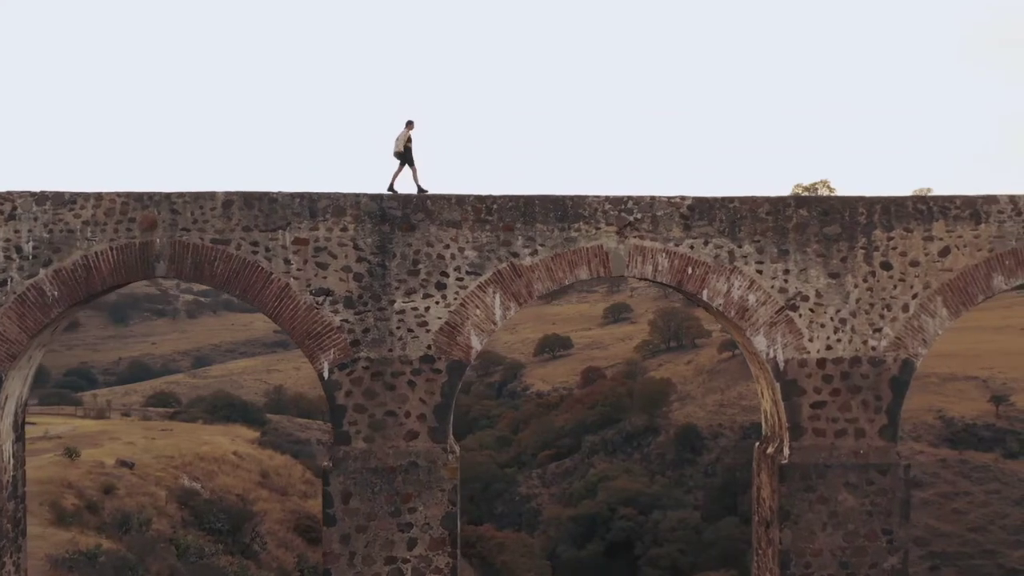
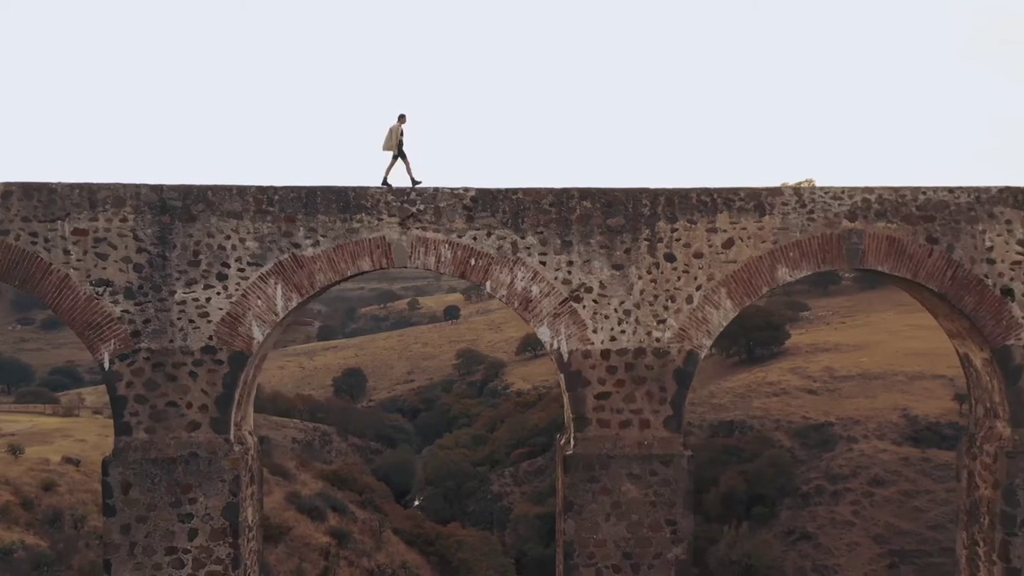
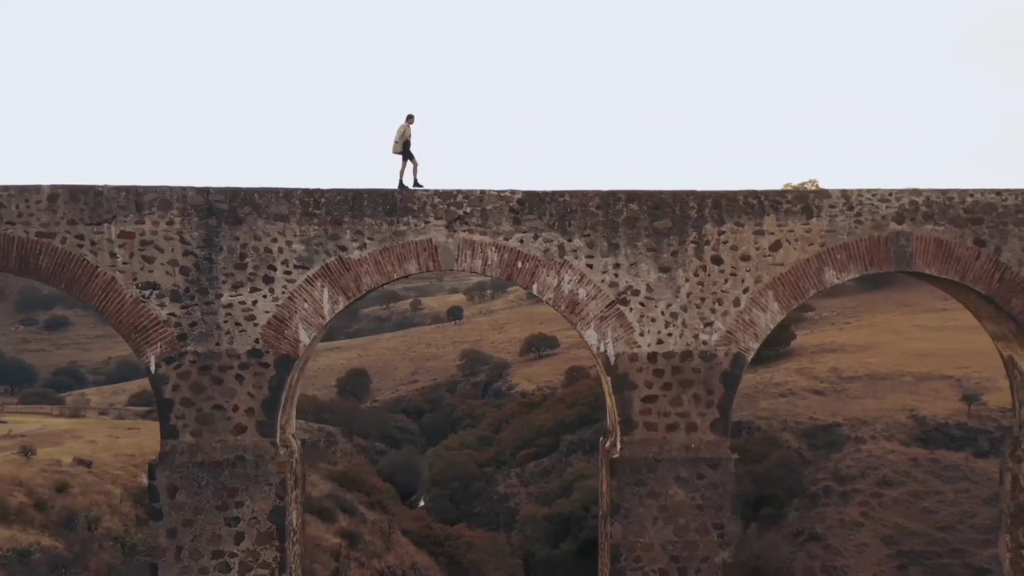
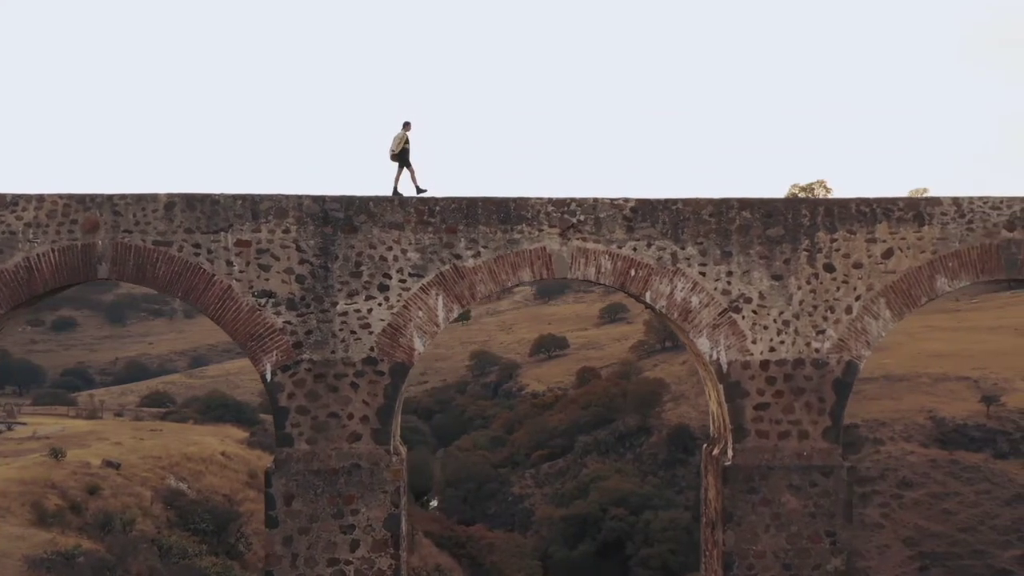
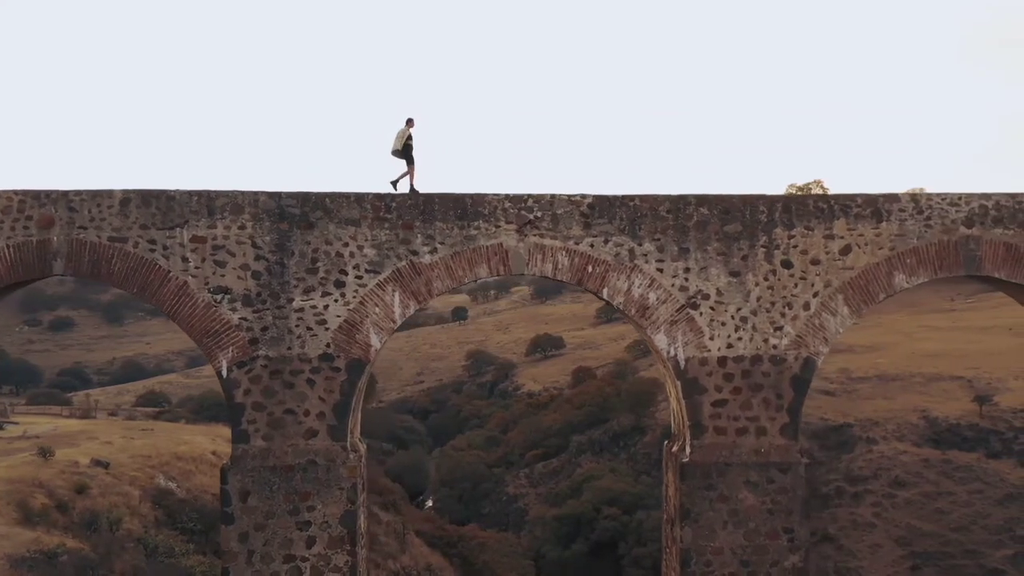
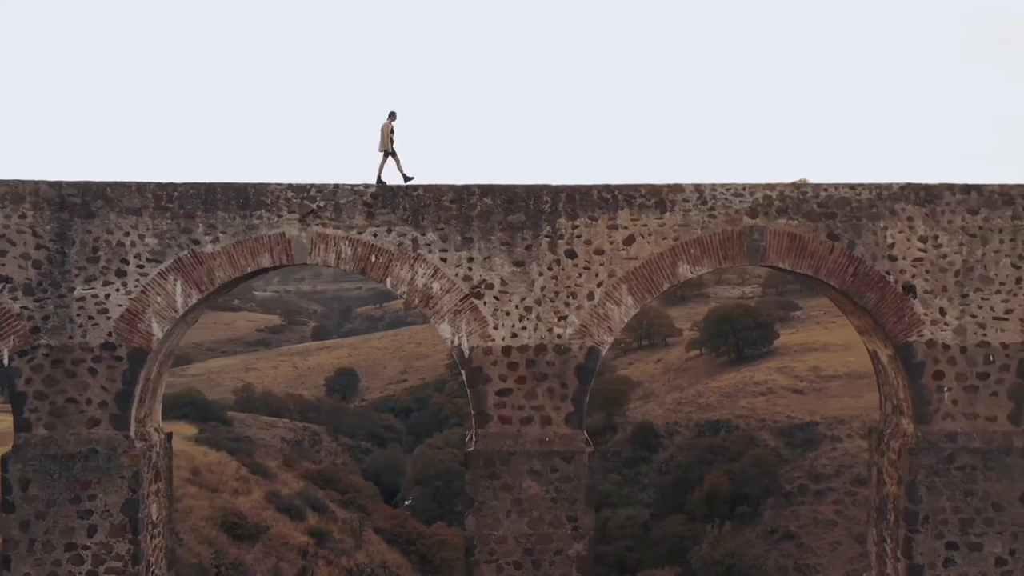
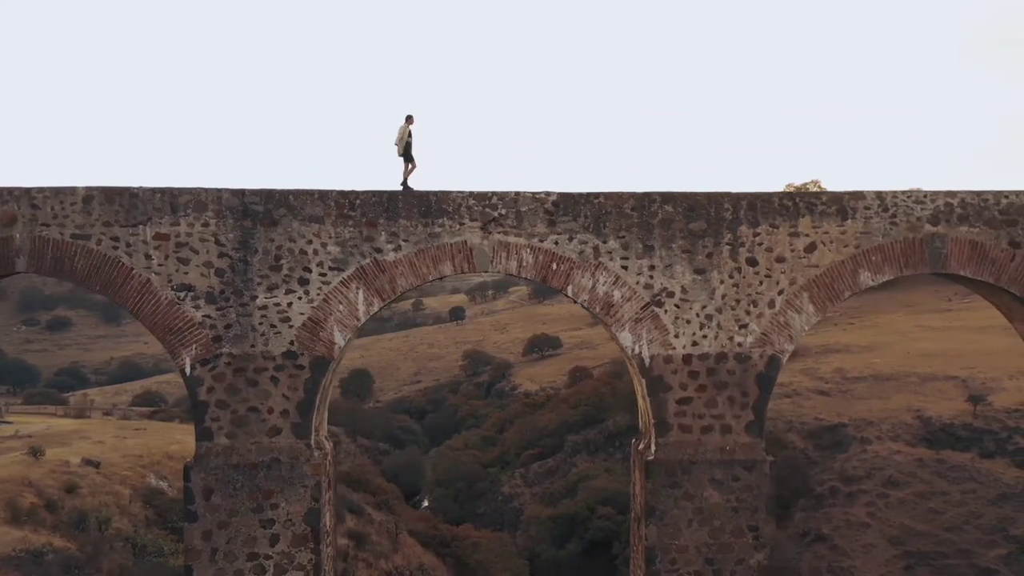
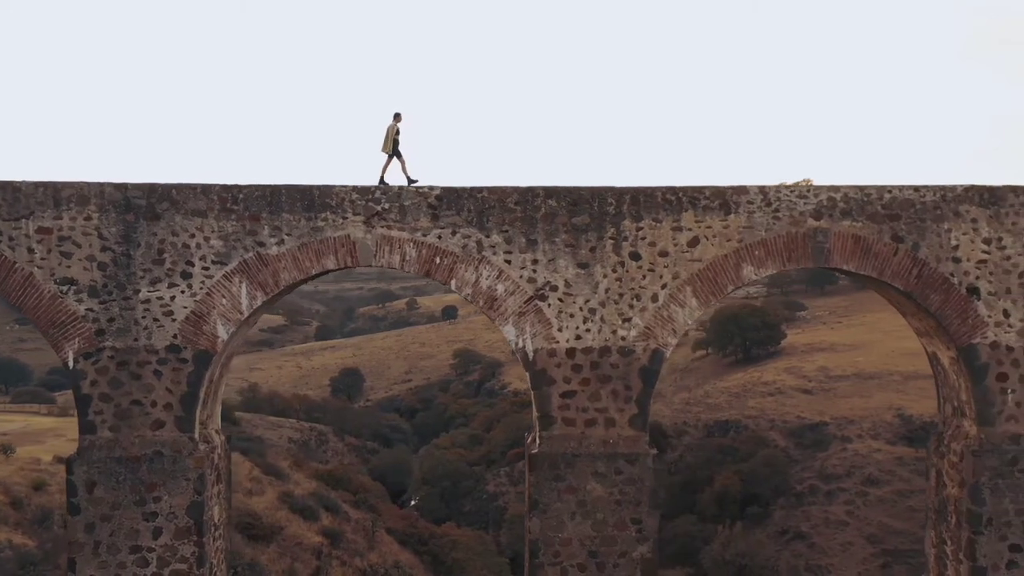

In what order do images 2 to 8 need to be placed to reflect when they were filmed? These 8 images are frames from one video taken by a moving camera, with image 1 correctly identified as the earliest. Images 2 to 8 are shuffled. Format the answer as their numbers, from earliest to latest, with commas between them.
4, 5, 7, 3, 2, 8, 6
